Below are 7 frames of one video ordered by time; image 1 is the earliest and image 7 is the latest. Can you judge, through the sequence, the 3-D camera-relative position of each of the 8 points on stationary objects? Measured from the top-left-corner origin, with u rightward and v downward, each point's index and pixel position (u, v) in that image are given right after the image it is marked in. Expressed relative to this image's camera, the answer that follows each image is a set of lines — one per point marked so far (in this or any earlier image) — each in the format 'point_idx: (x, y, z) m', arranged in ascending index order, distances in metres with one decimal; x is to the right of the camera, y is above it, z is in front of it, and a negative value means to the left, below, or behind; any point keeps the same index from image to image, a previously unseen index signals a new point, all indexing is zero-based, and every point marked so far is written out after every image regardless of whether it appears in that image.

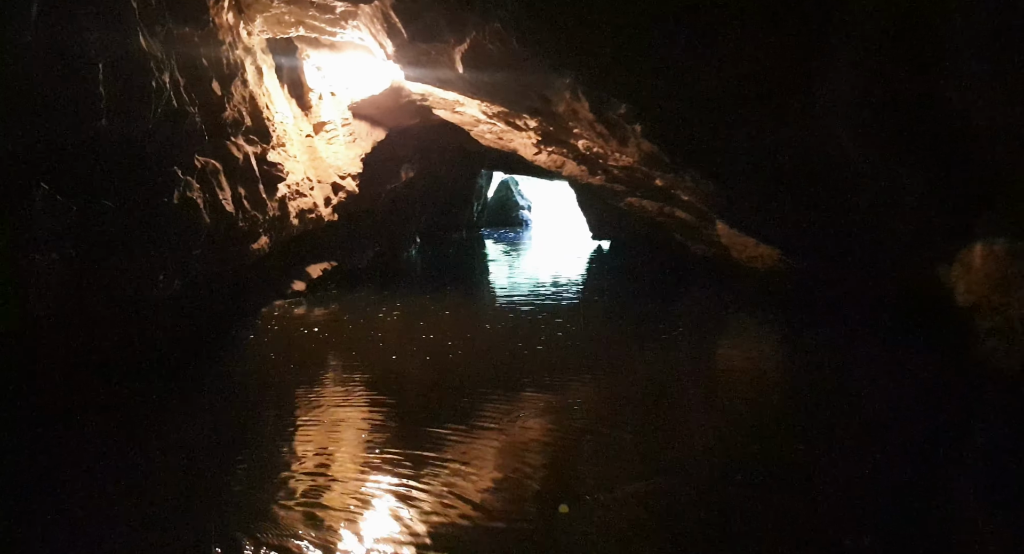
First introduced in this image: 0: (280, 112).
0: (-3.2, +2.3, +9.1) m
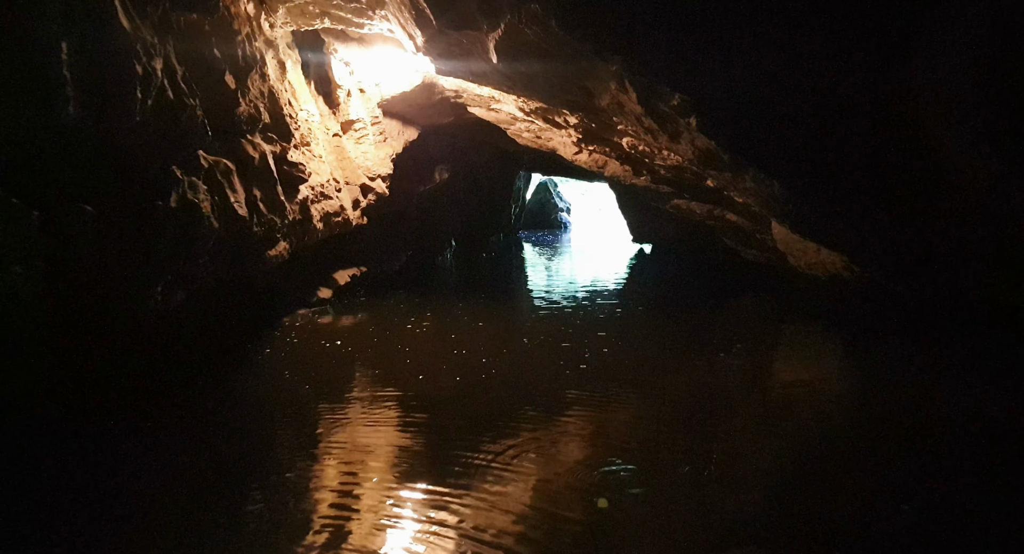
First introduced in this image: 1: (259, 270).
0: (-2.7, +2.2, +8.6) m
1: (-2.7, +0.1, +7.1) m
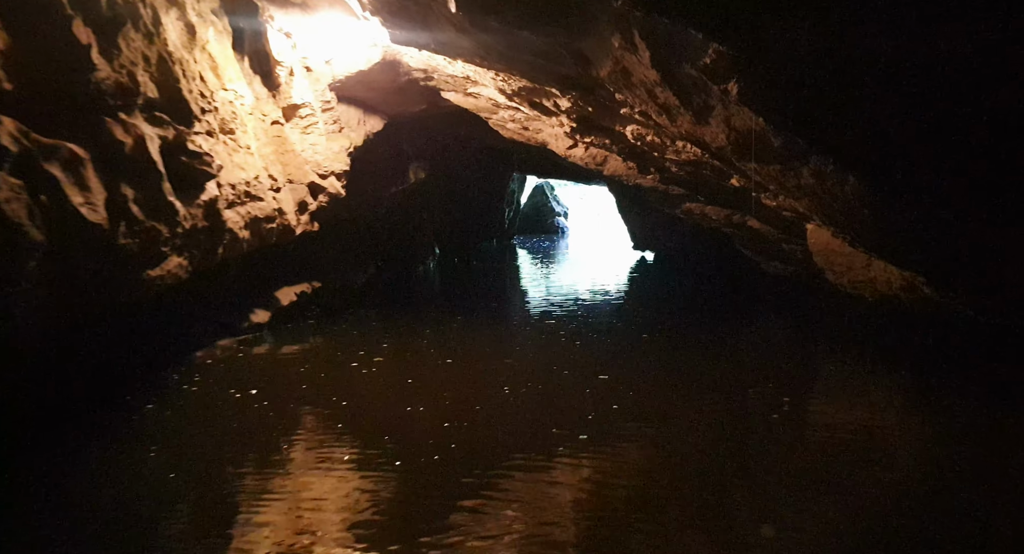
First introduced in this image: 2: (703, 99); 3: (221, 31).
0: (-2.9, +1.9, +6.9) m
1: (-3.0, -0.1, +5.3) m
2: (+1.2, +1.2, +4.3) m
3: (-3.0, +2.5, +6.8) m
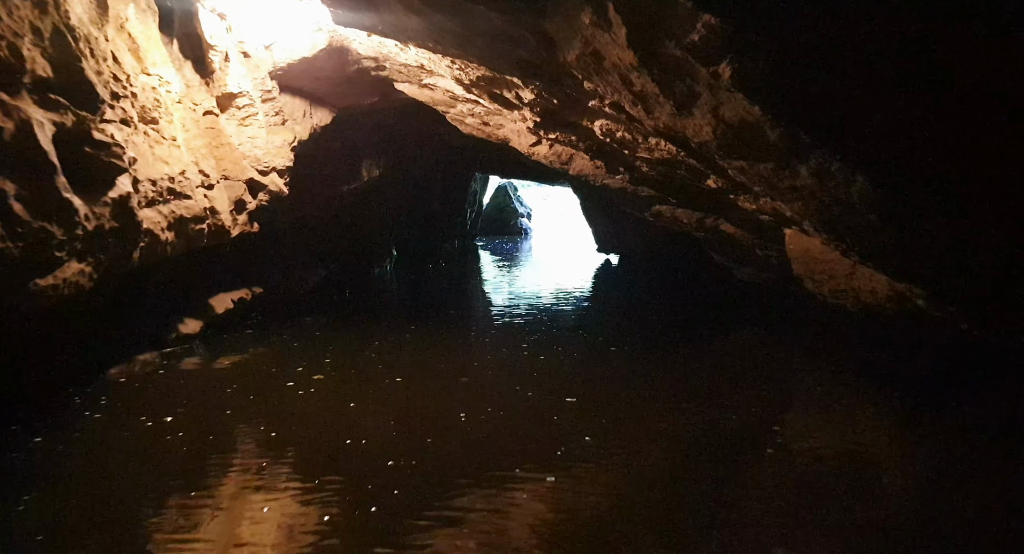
0: (-3.3, +1.9, +6.1) m
1: (-3.3, -0.2, +4.5) m
2: (+1.0, +1.1, +3.8) m
3: (-3.4, +2.5, +6.0) m
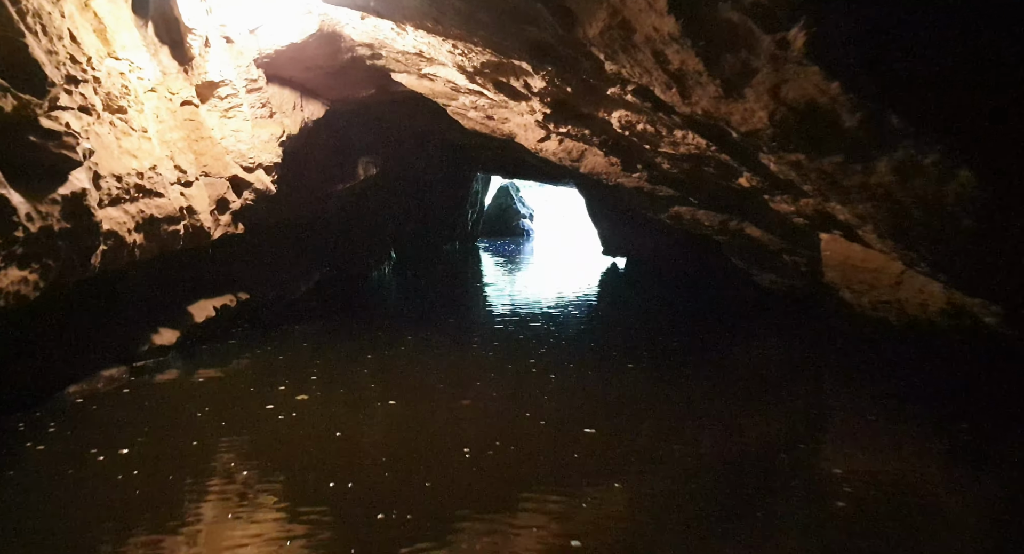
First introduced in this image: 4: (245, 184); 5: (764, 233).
0: (-3.2, +1.8, +5.5) m
1: (-3.2, -0.3, +3.9) m
2: (+1.1, +1.0, +3.1) m
3: (-3.3, +2.4, +5.3) m
4: (-2.9, +1.0, +7.3) m
5: (+2.8, +0.5, +7.4) m
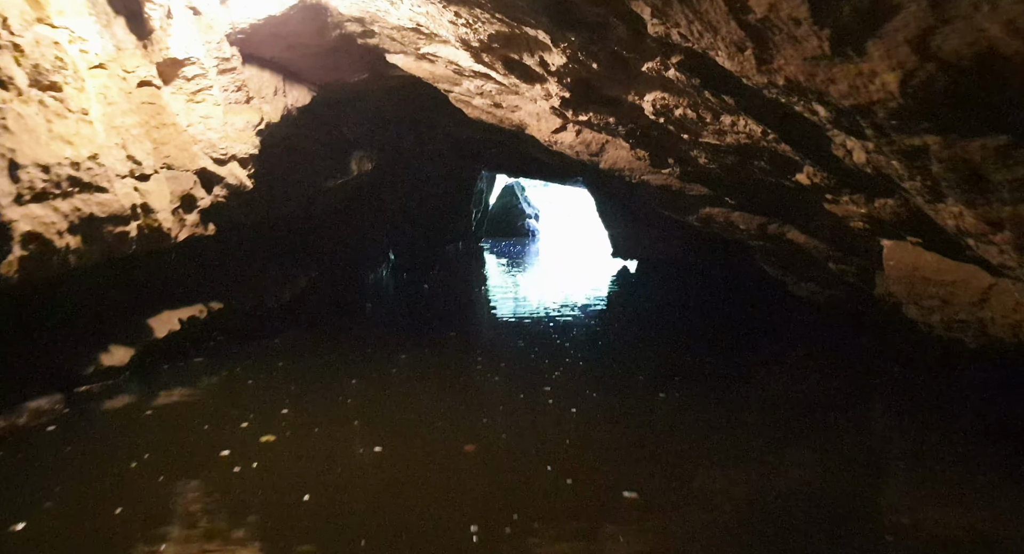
0: (-3.1, +1.7, +4.5) m
1: (-3.2, -0.3, +3.0) m
2: (+1.1, +0.9, +2.2) m
3: (-3.2, +2.3, +4.4) m
4: (-2.8, +0.9, +6.3) m
5: (+2.9, +0.4, +6.4) m
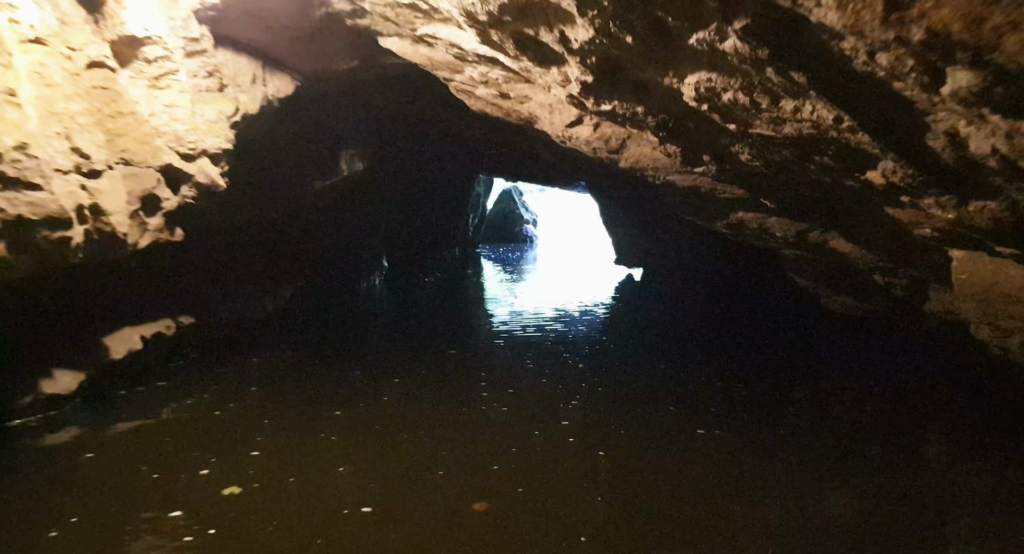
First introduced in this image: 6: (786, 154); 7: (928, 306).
0: (-3.0, +1.6, +3.7) m
1: (-3.1, -0.4, +2.2) m
2: (+1.3, +0.8, +1.4) m
3: (-3.1, +2.2, +3.6) m
4: (-2.7, +0.8, +5.6) m
5: (+3.0, +0.2, +5.7) m
6: (+1.8, +0.8, +4.3) m
7: (+3.5, -0.2, +5.6) m
